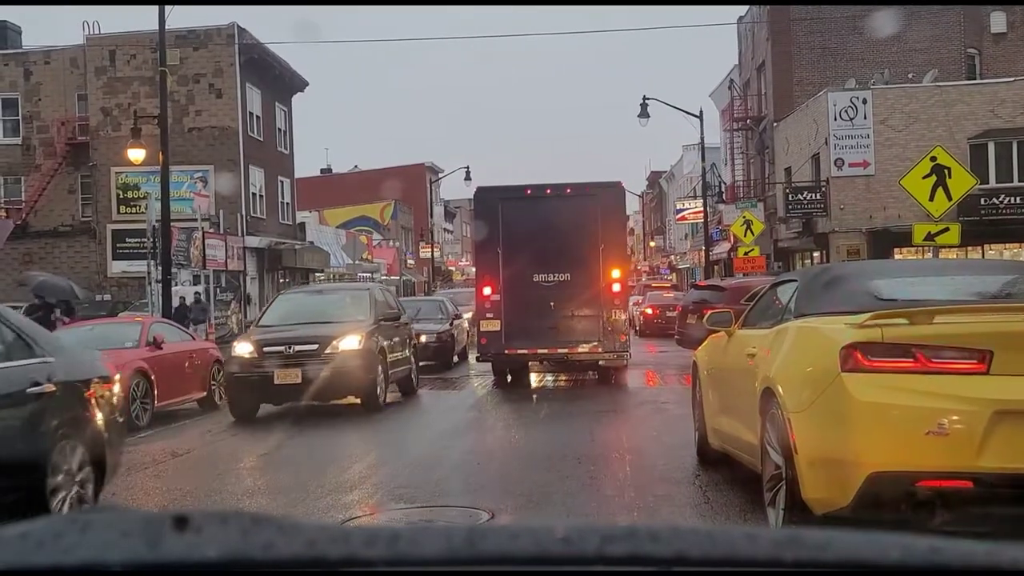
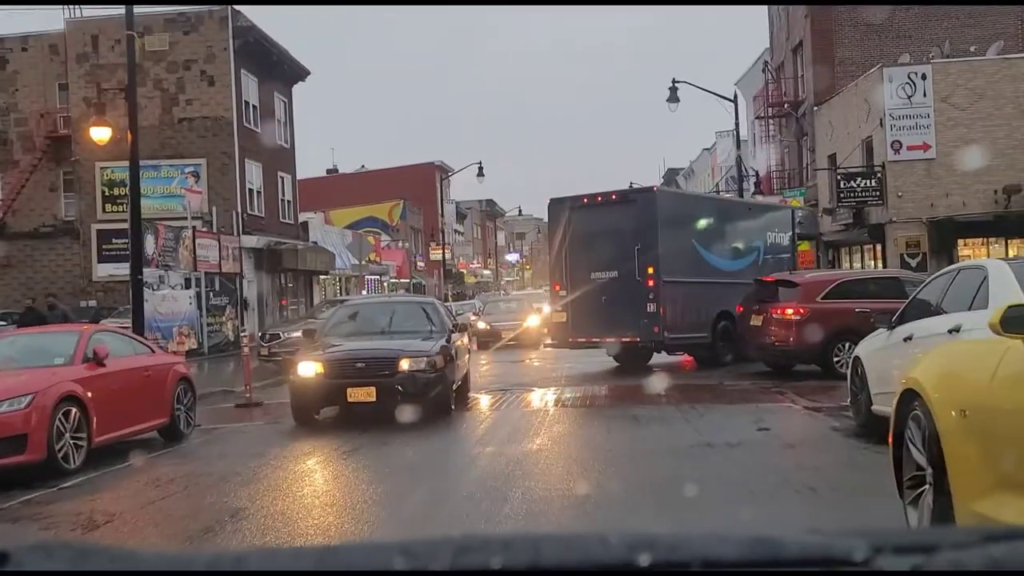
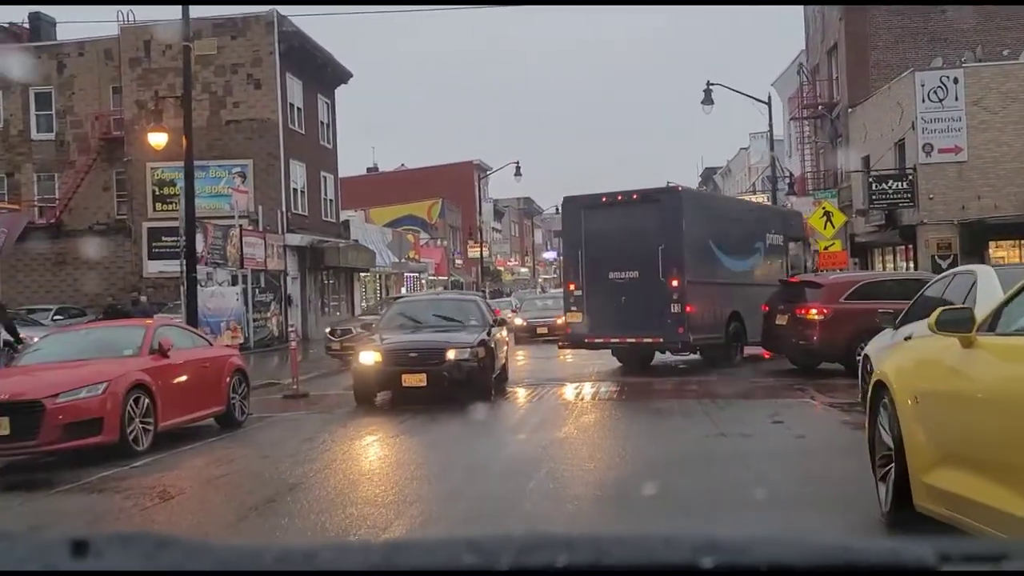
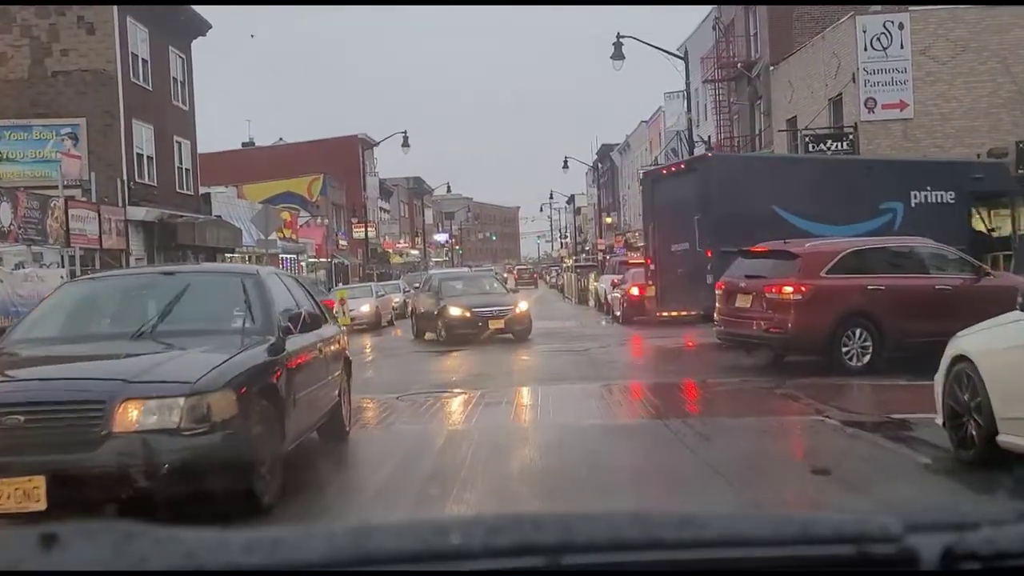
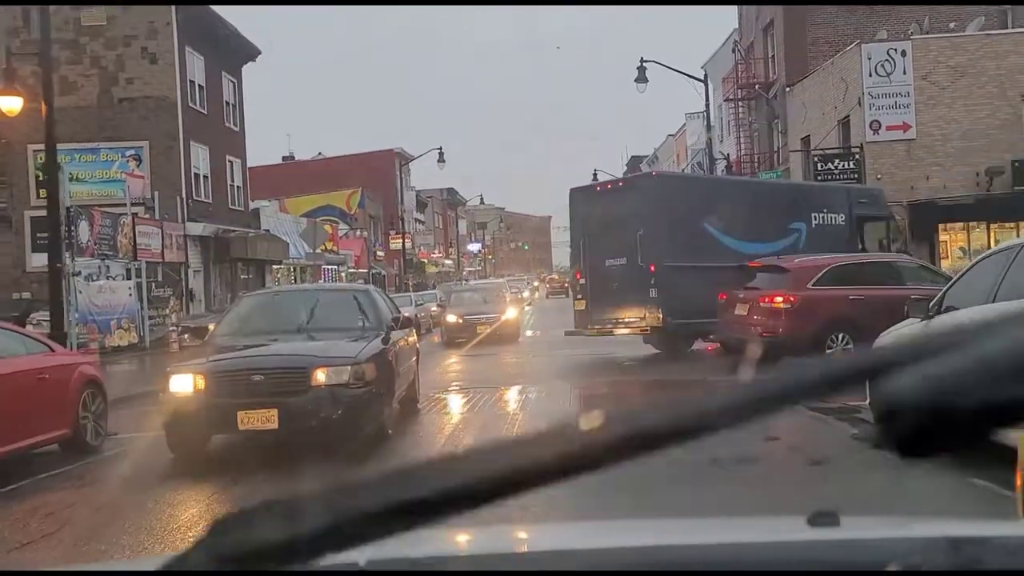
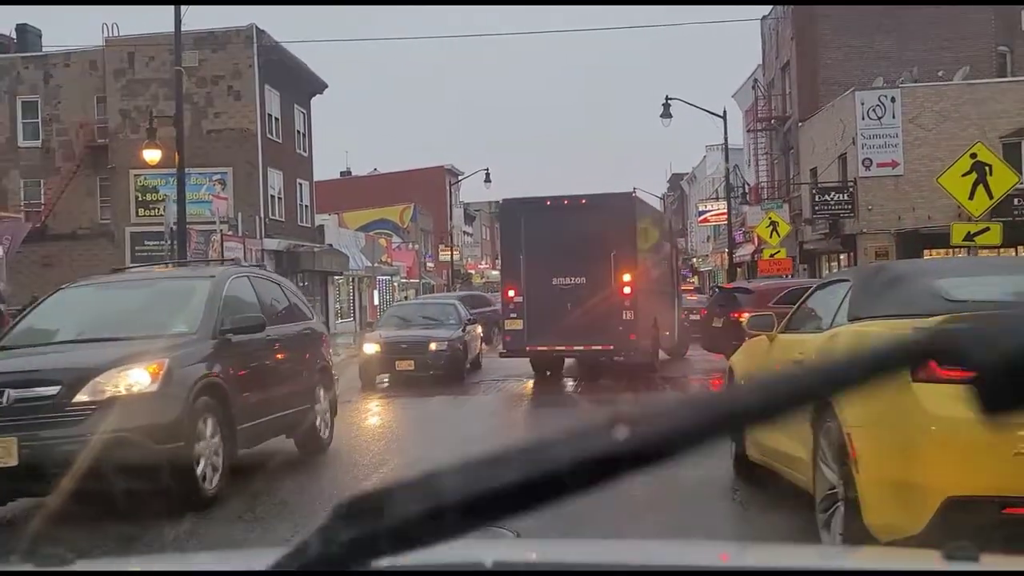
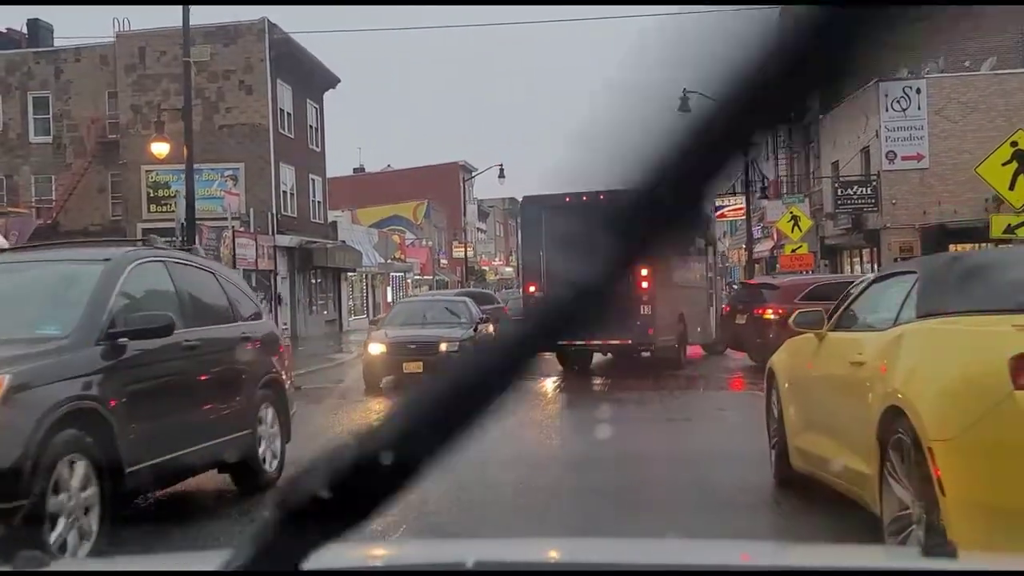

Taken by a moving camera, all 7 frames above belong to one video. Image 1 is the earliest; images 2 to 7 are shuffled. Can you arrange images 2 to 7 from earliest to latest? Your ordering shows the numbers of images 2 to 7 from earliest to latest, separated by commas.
6, 7, 3, 2, 5, 4
